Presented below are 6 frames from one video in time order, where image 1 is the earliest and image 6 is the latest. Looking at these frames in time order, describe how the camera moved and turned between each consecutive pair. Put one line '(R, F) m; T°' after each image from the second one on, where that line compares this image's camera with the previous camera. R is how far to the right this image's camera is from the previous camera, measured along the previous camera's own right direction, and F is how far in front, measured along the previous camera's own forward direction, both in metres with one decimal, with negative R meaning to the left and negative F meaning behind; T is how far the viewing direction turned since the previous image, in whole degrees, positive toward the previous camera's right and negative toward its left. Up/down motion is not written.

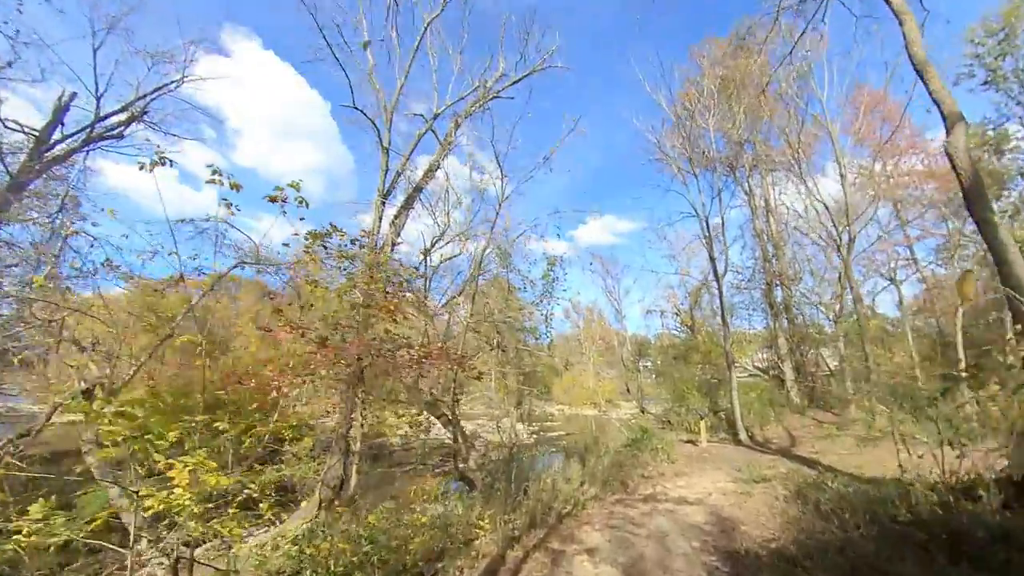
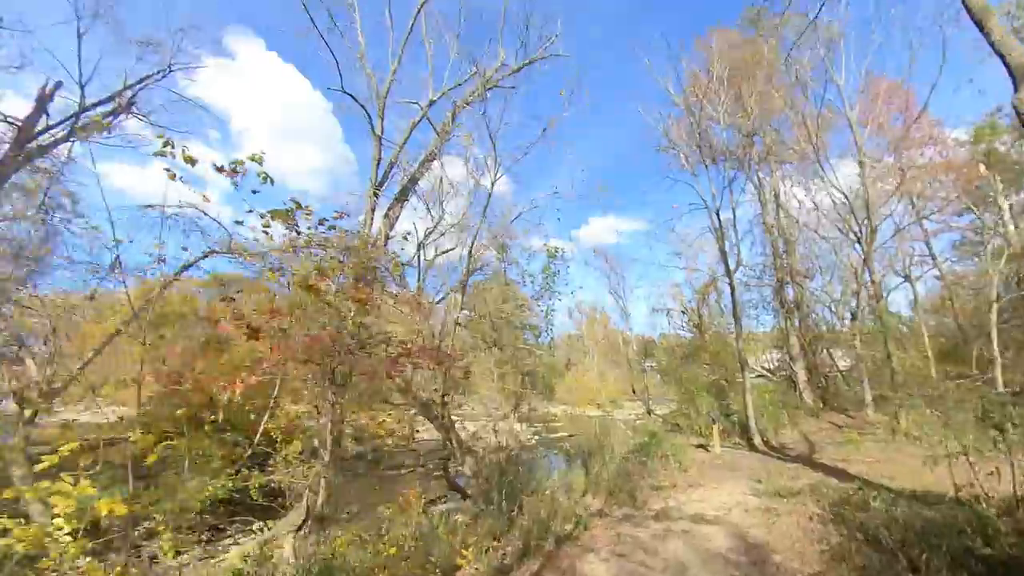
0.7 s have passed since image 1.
(+0.1, +0.6) m; -1°
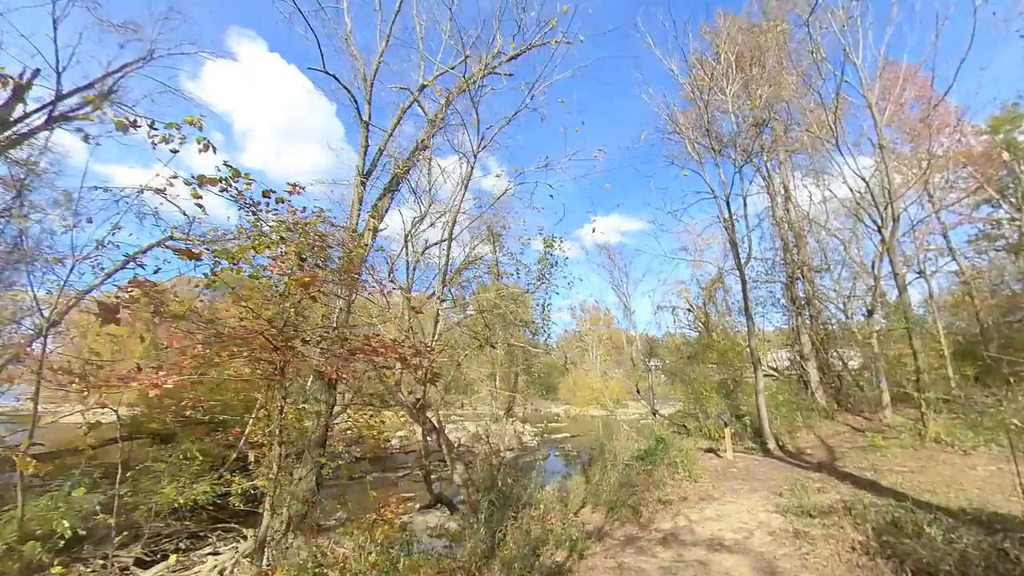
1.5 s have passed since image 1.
(+0.2, +0.6) m; 0°
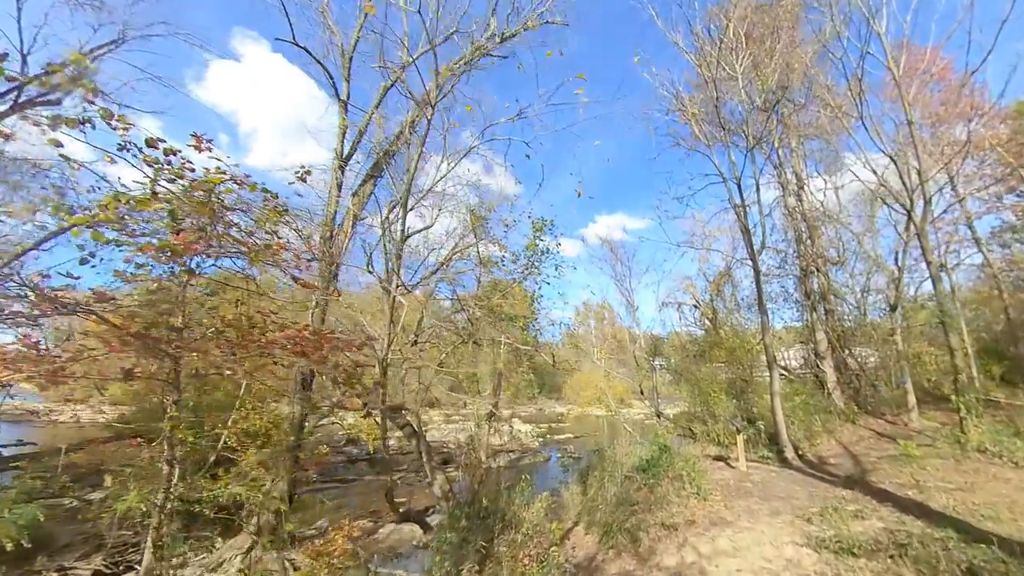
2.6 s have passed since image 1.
(+0.4, +0.8) m; -1°
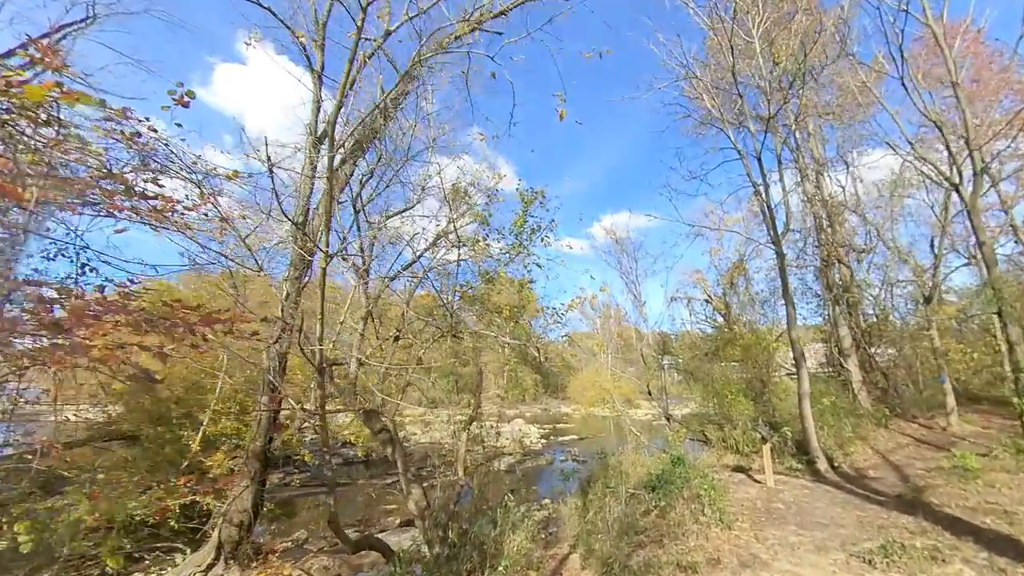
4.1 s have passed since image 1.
(+0.3, +0.9) m; -1°
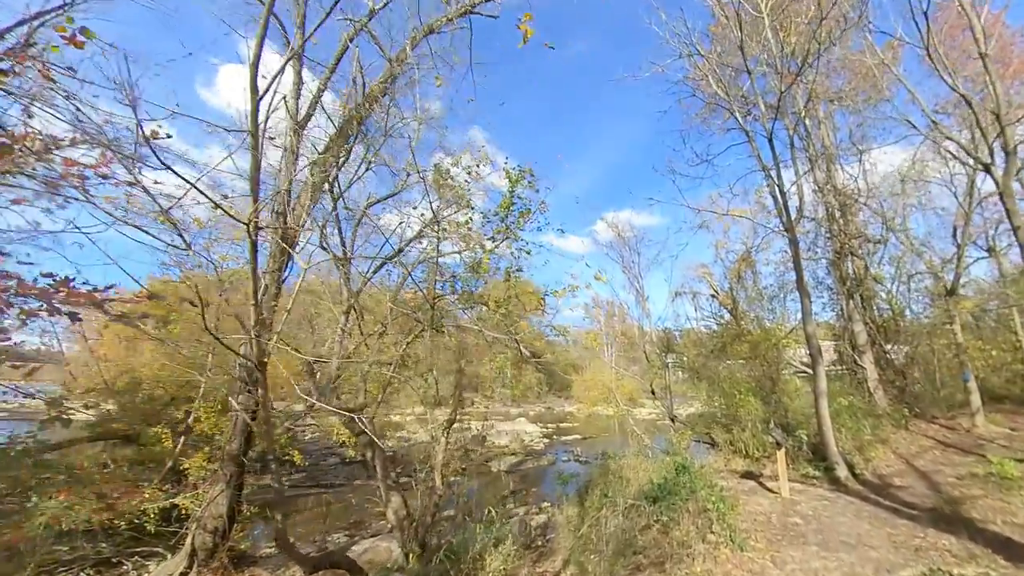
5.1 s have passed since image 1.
(+0.3, +0.5) m; -1°
